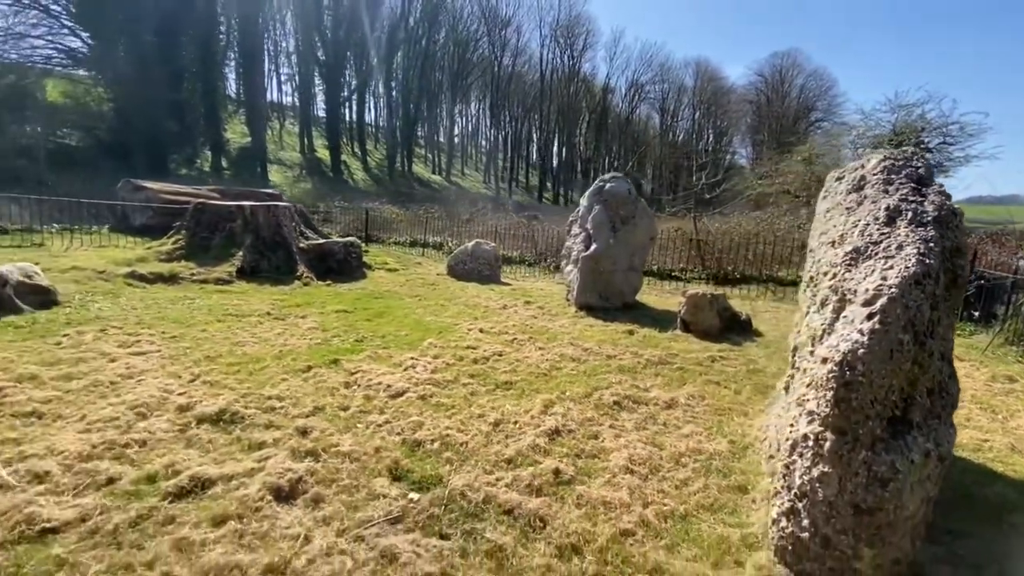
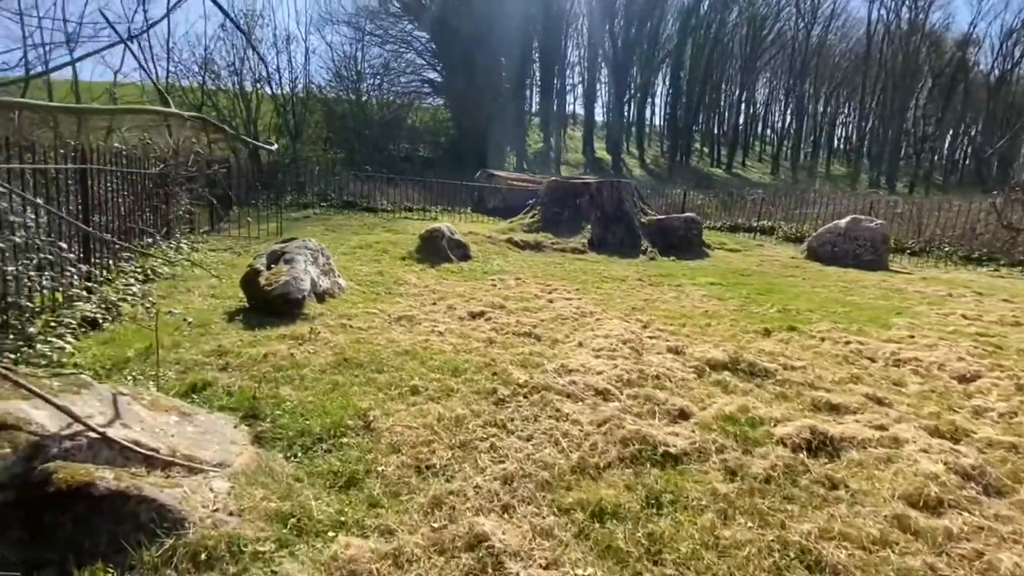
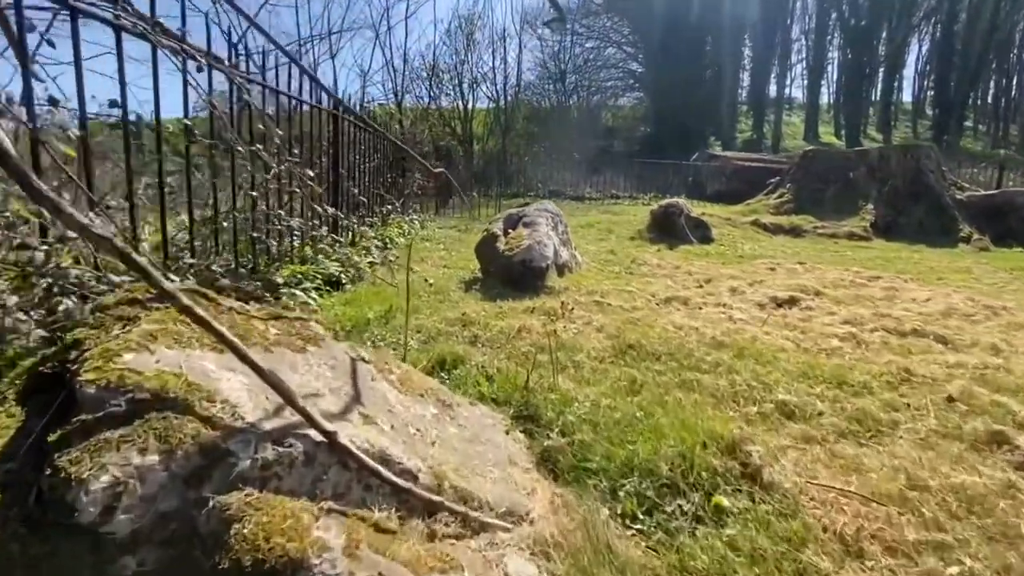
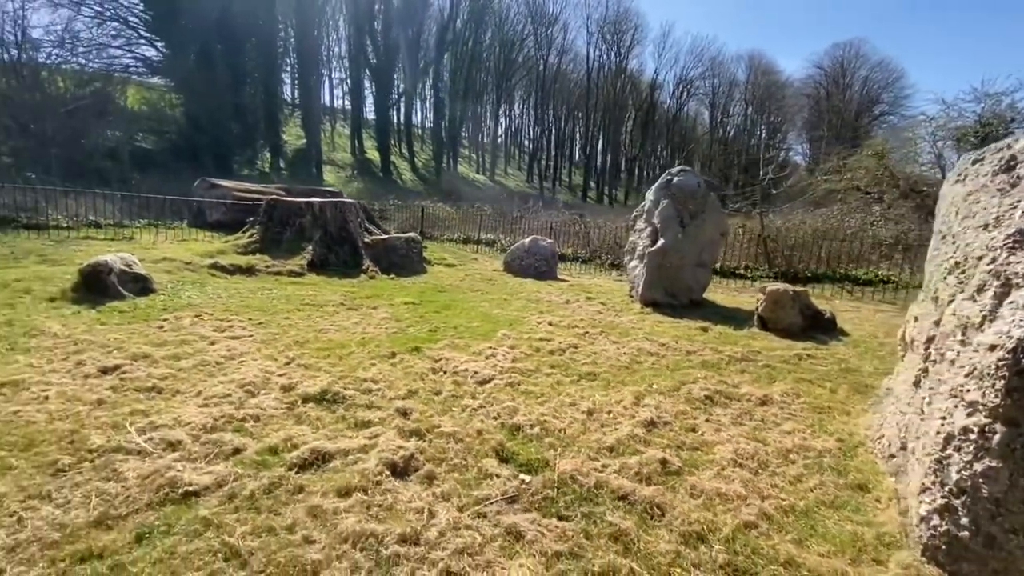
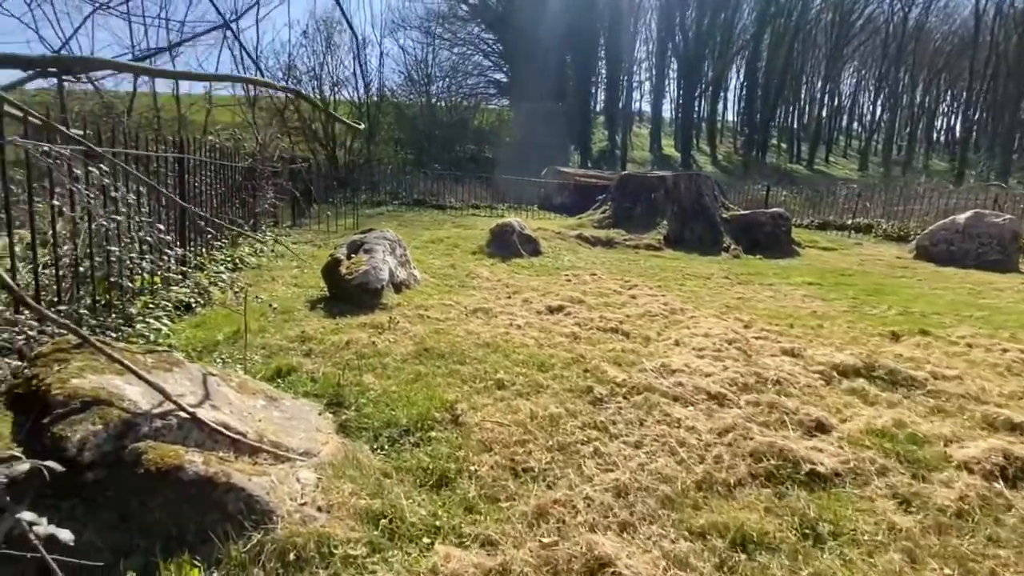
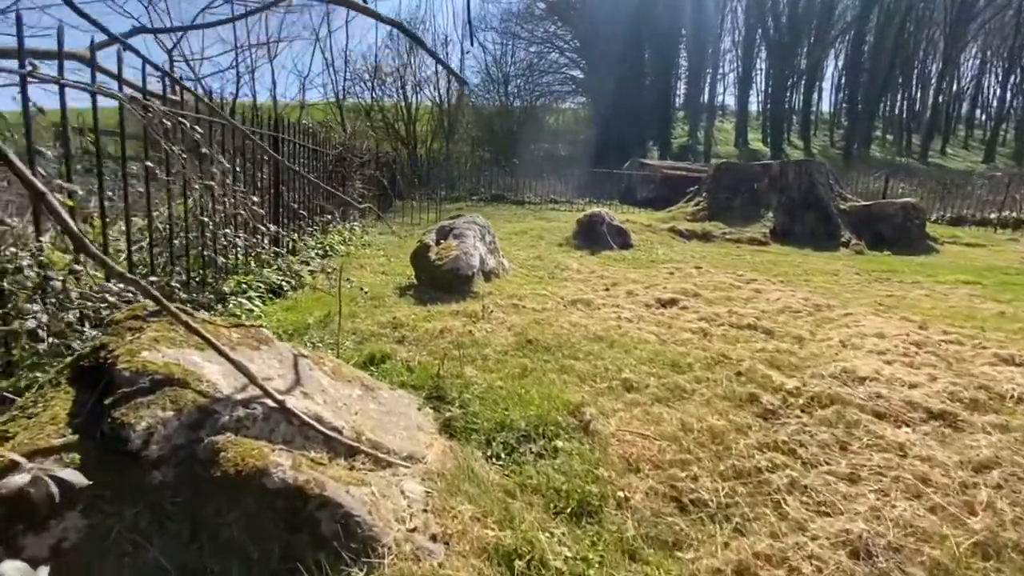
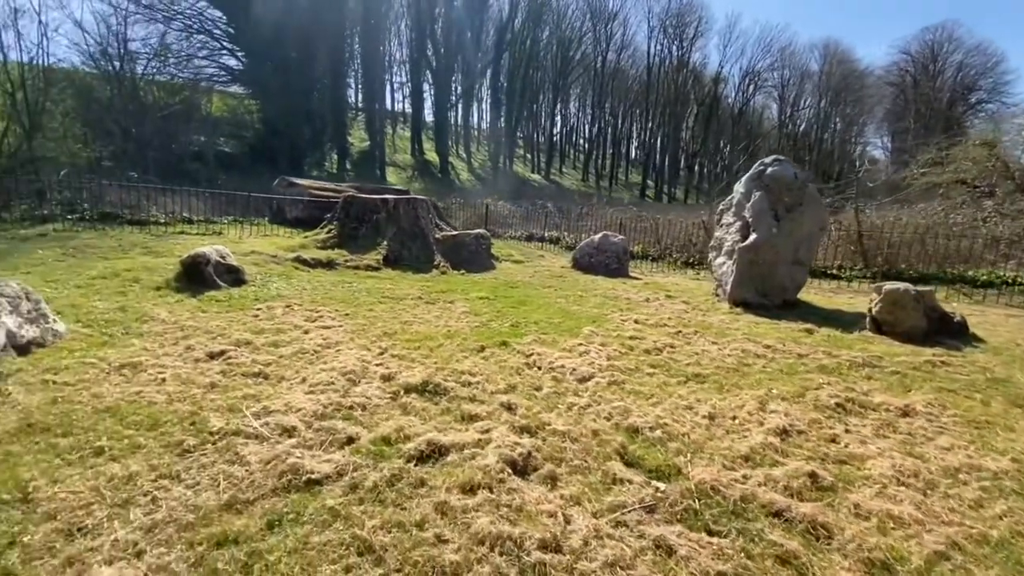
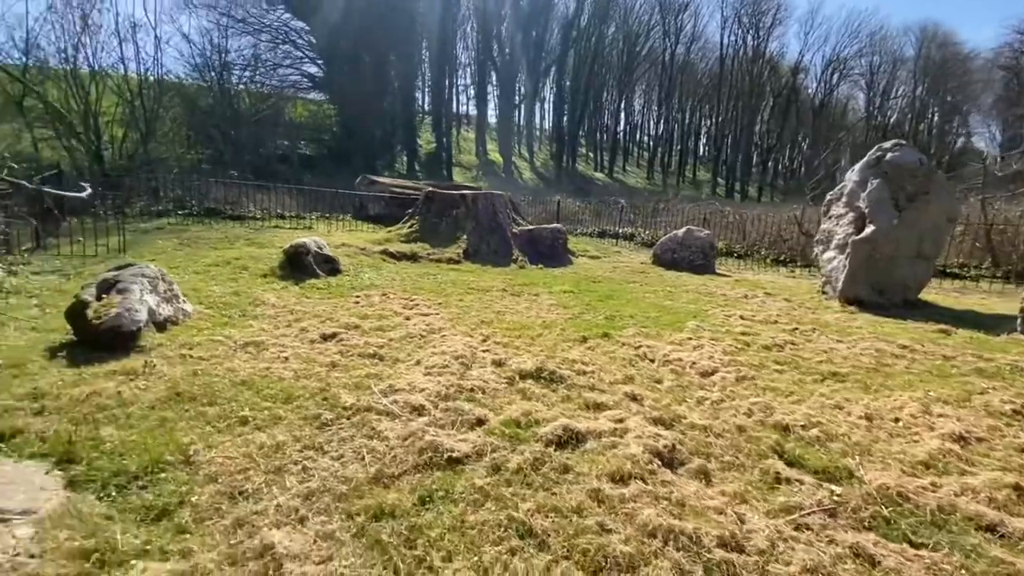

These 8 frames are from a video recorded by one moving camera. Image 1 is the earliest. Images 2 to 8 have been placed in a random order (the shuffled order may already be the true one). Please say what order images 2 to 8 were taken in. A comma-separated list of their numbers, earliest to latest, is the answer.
4, 7, 8, 2, 5, 6, 3
